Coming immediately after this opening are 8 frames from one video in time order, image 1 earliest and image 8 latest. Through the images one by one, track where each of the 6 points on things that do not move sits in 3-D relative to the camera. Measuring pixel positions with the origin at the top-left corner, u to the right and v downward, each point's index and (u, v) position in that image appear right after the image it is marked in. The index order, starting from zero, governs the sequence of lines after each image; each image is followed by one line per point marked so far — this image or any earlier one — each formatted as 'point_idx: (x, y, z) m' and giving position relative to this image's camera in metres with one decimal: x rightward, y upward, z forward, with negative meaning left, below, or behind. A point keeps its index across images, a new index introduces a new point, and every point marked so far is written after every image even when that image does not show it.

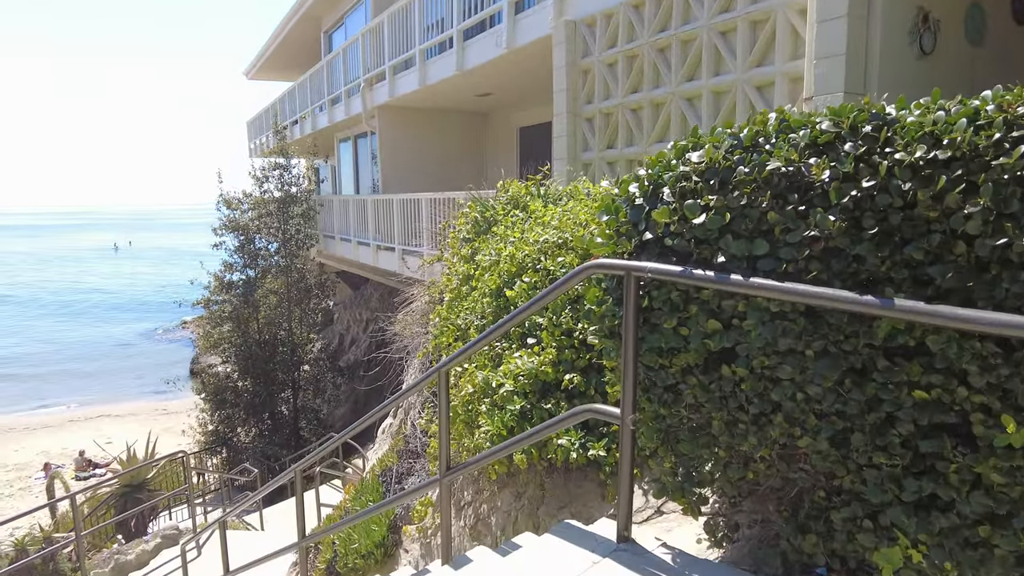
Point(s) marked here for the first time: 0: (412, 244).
0: (-1.3, +0.6, +8.4) m
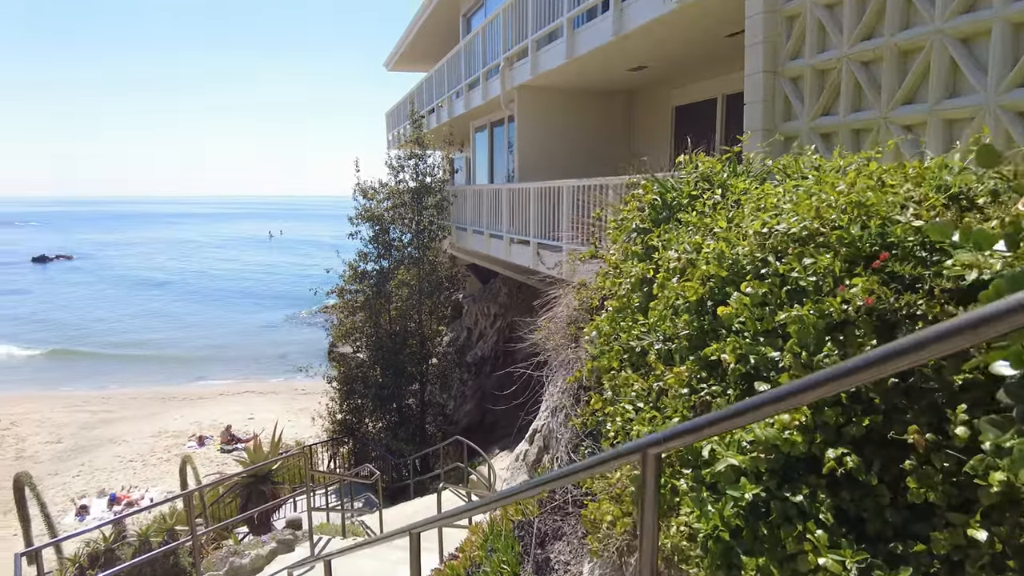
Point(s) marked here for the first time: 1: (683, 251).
0: (+0.4, +0.6, +7.6) m
1: (+0.7, +0.1, +2.5) m
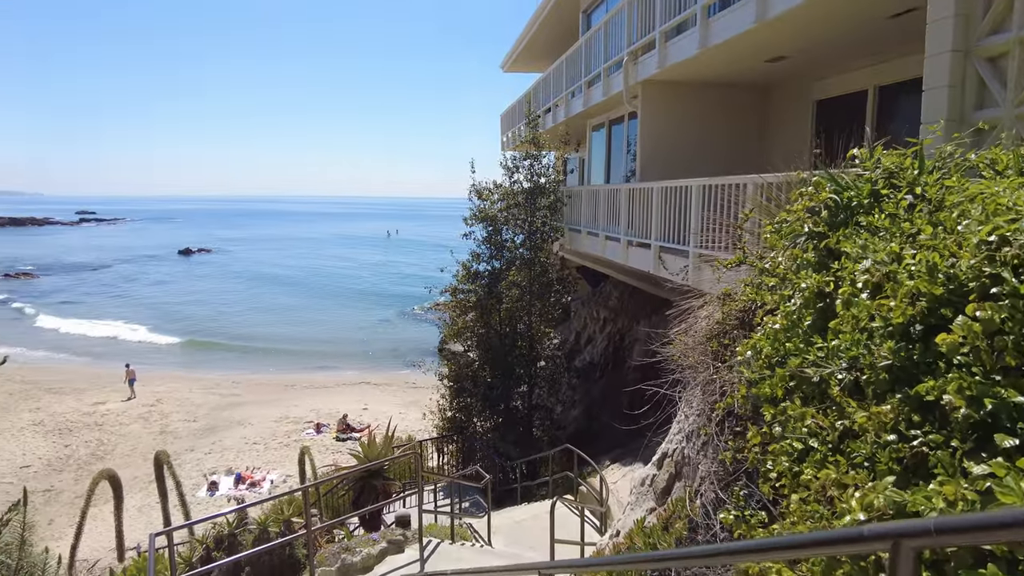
0: (+1.7, +0.5, +7.1) m
1: (+1.1, +0.1, +2.1) m
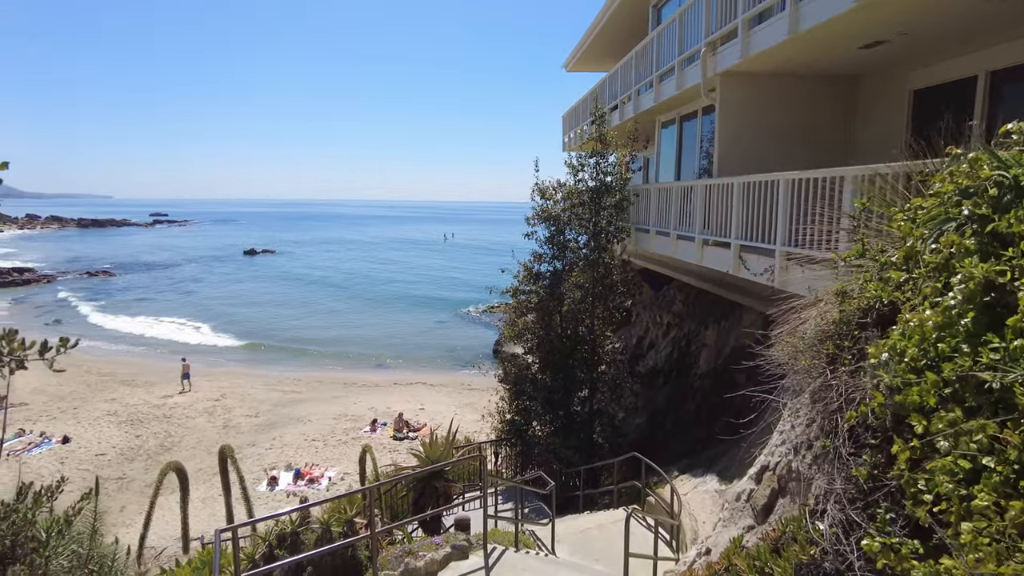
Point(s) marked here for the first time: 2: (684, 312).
0: (+2.4, +0.5, +6.7) m
1: (+1.4, +0.1, +1.7) m
2: (+3.5, -0.5, +13.6) m
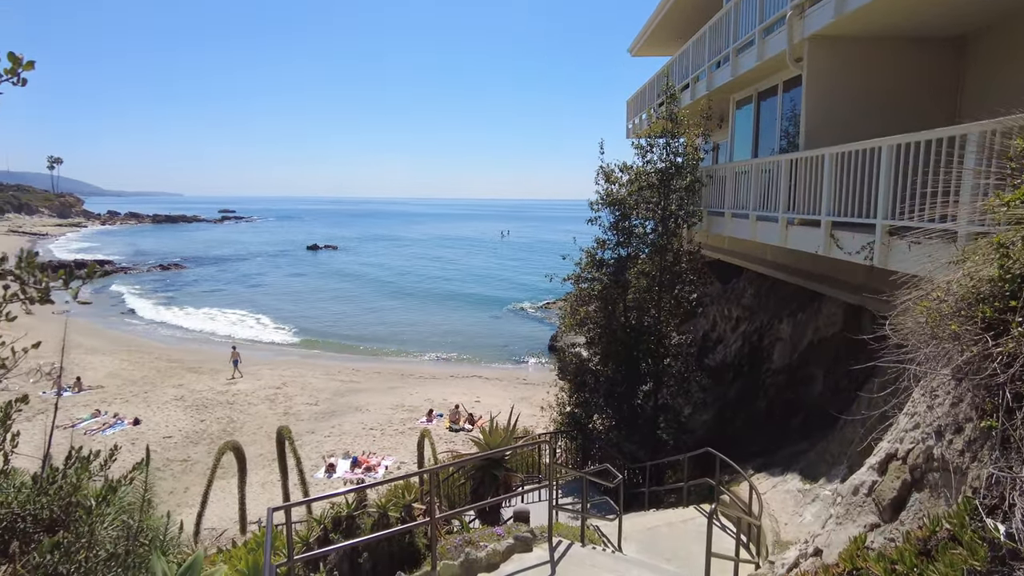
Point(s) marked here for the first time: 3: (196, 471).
0: (+3.1, +0.7, +6.1) m
1: (+1.7, +0.3, +1.2) m
2: (+4.7, -0.3, +12.9) m
3: (-8.1, -4.7, +17.0) m
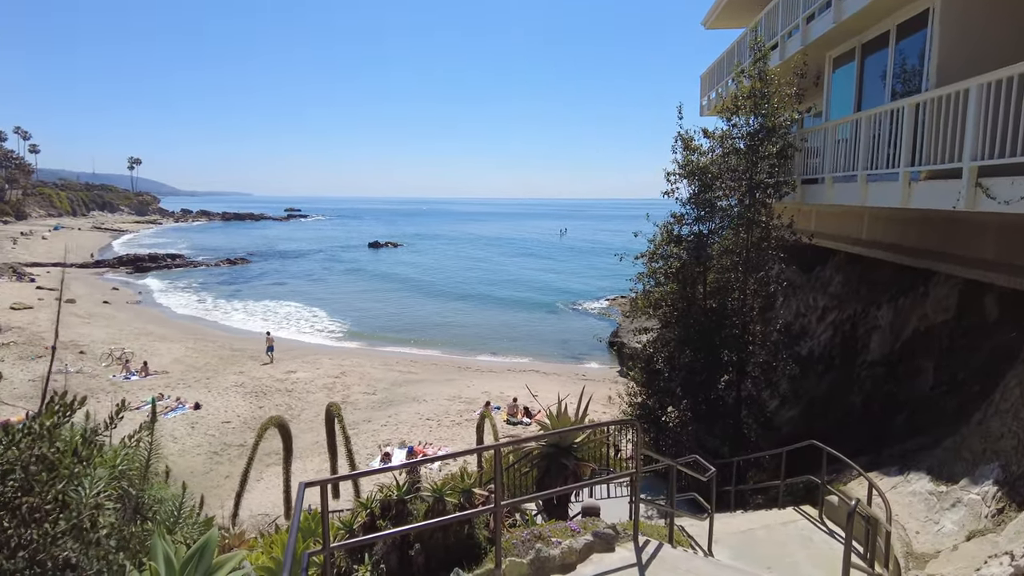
0: (+3.7, +1.0, +4.9) m
1: (+1.9, +0.6, +0.2) m
2: (+5.9, 0.0, +11.6) m
3: (-6.6, -4.3, +16.7) m
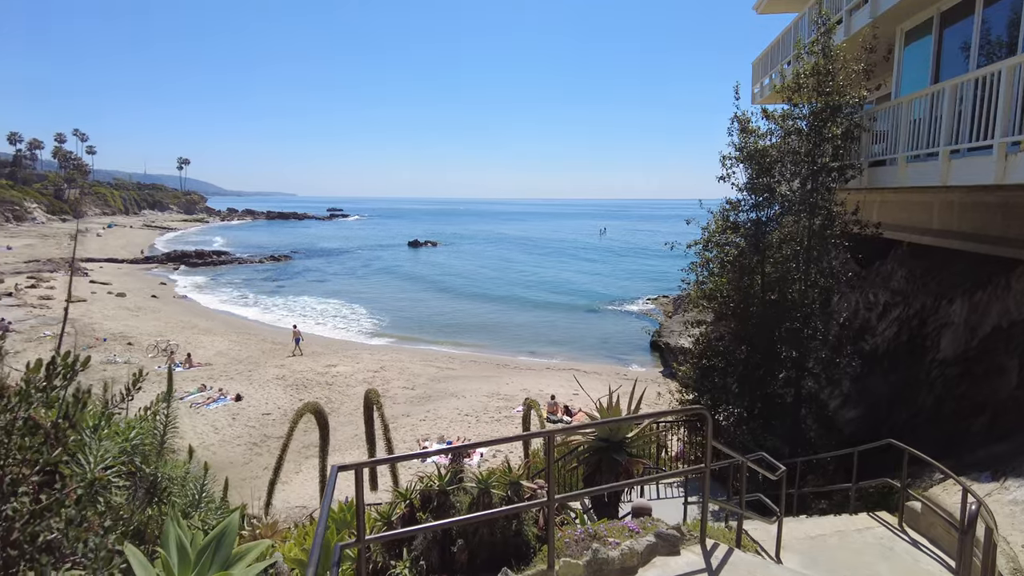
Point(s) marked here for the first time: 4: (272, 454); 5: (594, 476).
0: (+4.1, +1.1, +4.3) m
1: (+2.0, +0.8, -0.3) m
2: (+6.6, +0.1, +10.8) m
3: (-5.6, -4.0, +16.7) m
4: (-5.9, -4.1, +16.2) m
5: (+0.8, -1.8, +6.5) m
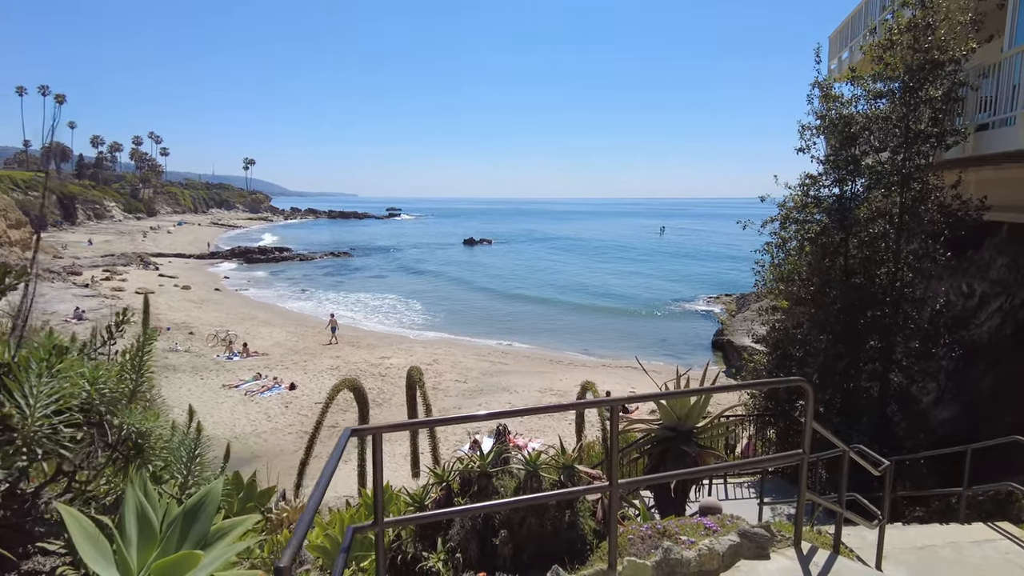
0: (+4.4, +1.4, +3.3) m
1: (+1.9, +1.0, -1.1) m
2: (+7.4, +0.3, +9.6) m
3: (-4.2, -3.7, +16.5) m
4: (-4.6, -3.8, +16.1) m
5: (+1.3, -1.6, +5.8) m
